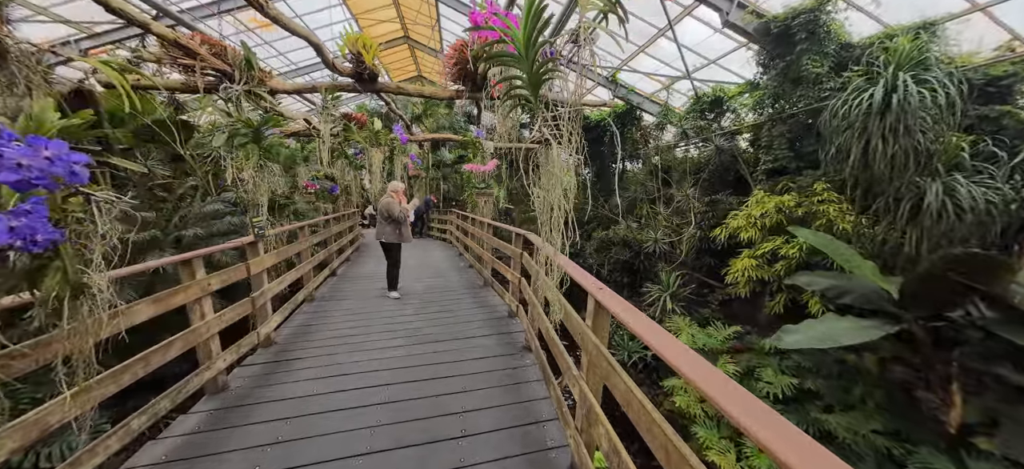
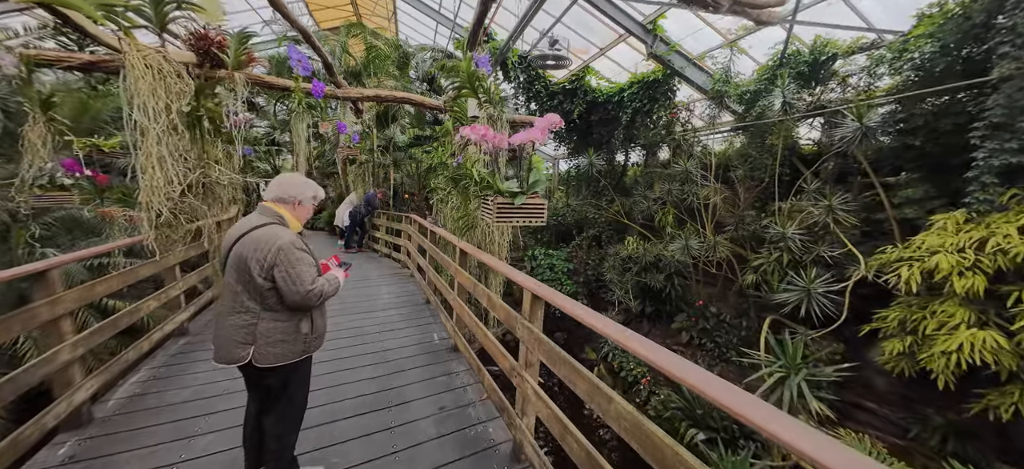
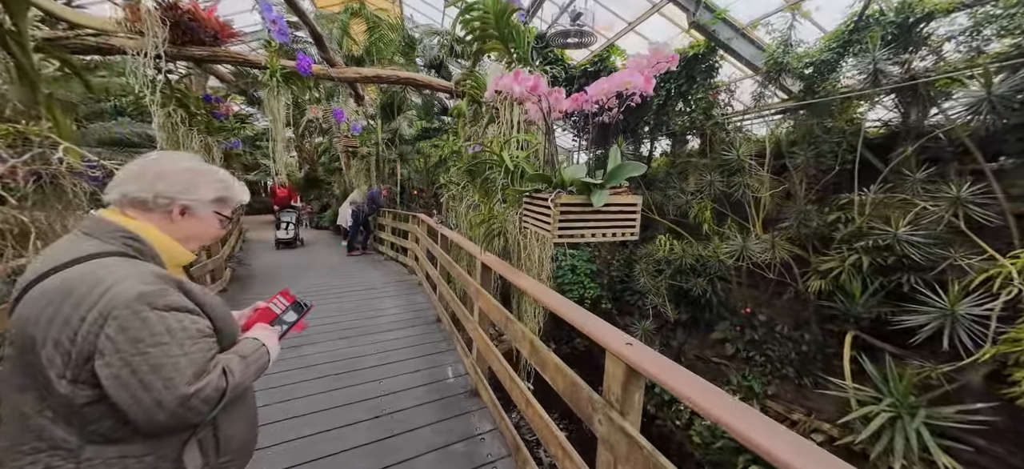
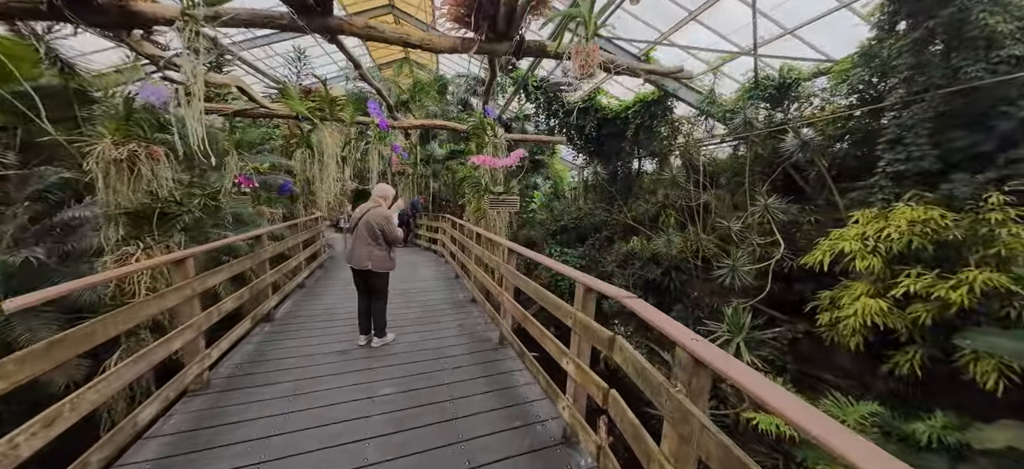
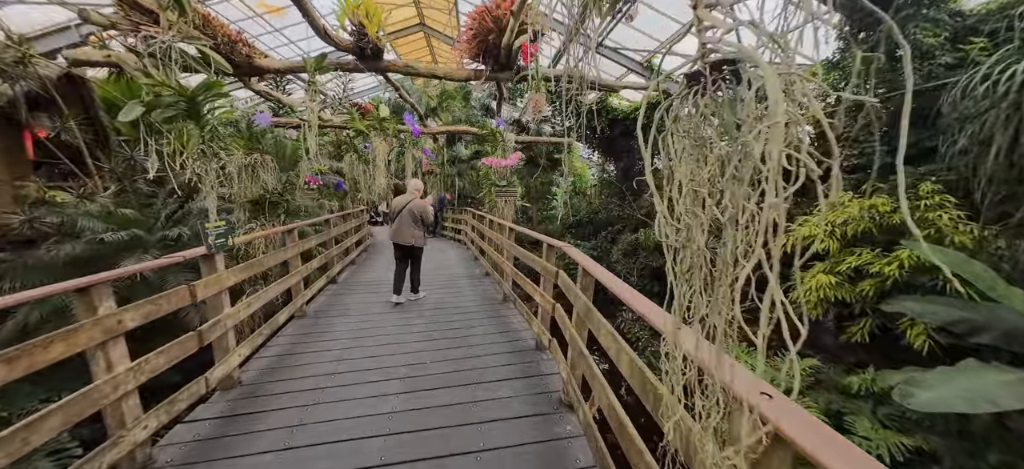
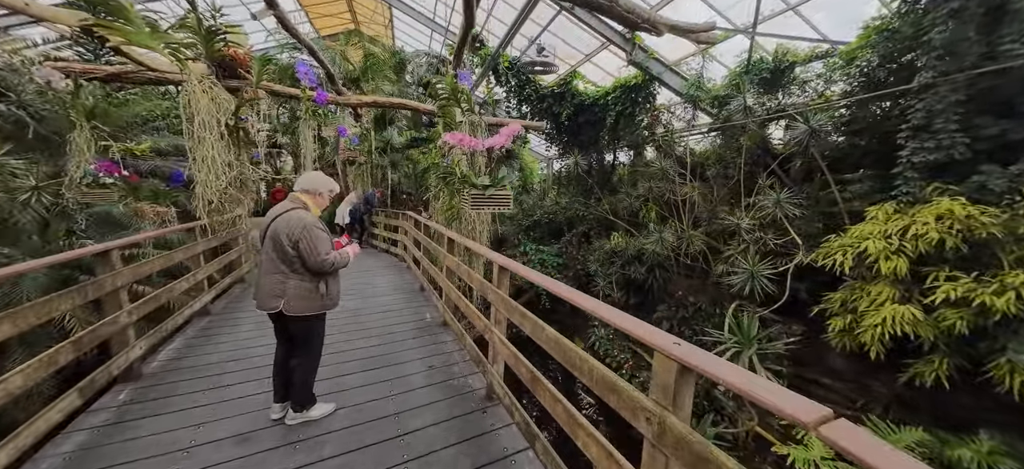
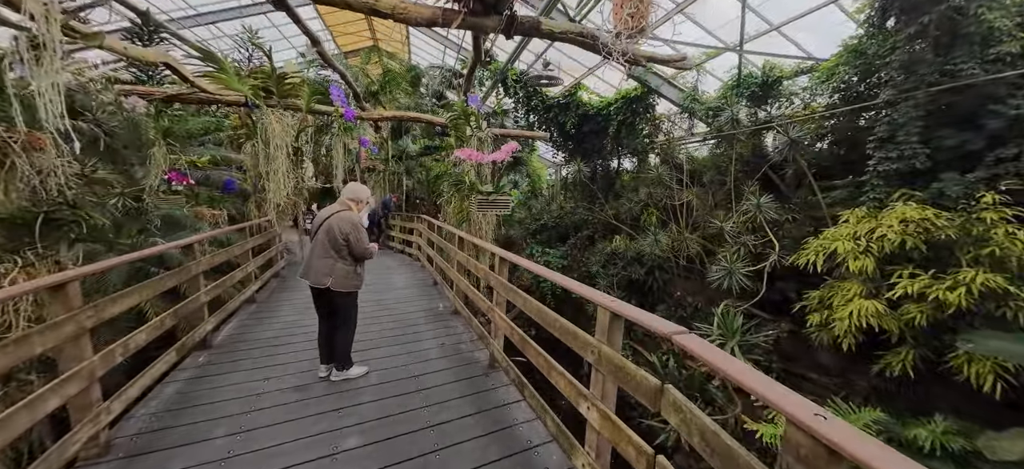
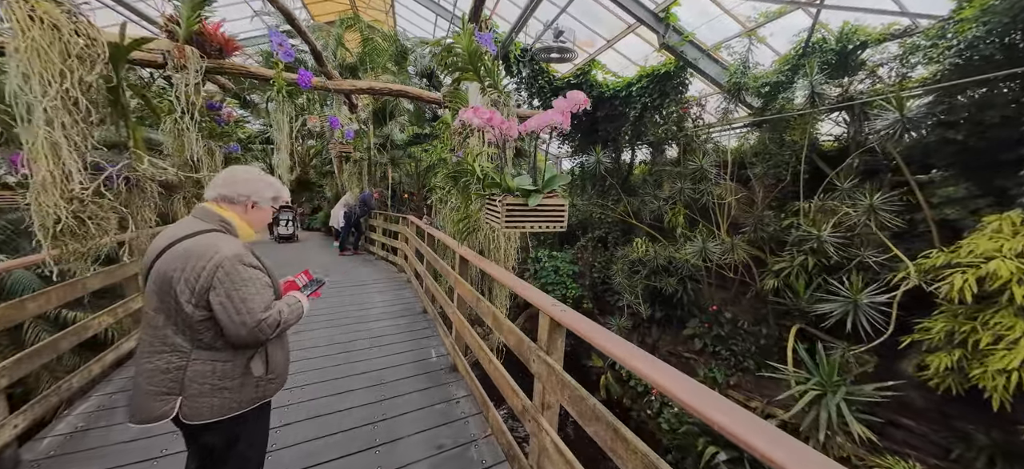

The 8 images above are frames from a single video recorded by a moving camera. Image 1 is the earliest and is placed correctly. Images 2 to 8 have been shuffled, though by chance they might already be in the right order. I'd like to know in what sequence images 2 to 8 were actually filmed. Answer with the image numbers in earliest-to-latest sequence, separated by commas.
5, 4, 7, 6, 2, 8, 3
